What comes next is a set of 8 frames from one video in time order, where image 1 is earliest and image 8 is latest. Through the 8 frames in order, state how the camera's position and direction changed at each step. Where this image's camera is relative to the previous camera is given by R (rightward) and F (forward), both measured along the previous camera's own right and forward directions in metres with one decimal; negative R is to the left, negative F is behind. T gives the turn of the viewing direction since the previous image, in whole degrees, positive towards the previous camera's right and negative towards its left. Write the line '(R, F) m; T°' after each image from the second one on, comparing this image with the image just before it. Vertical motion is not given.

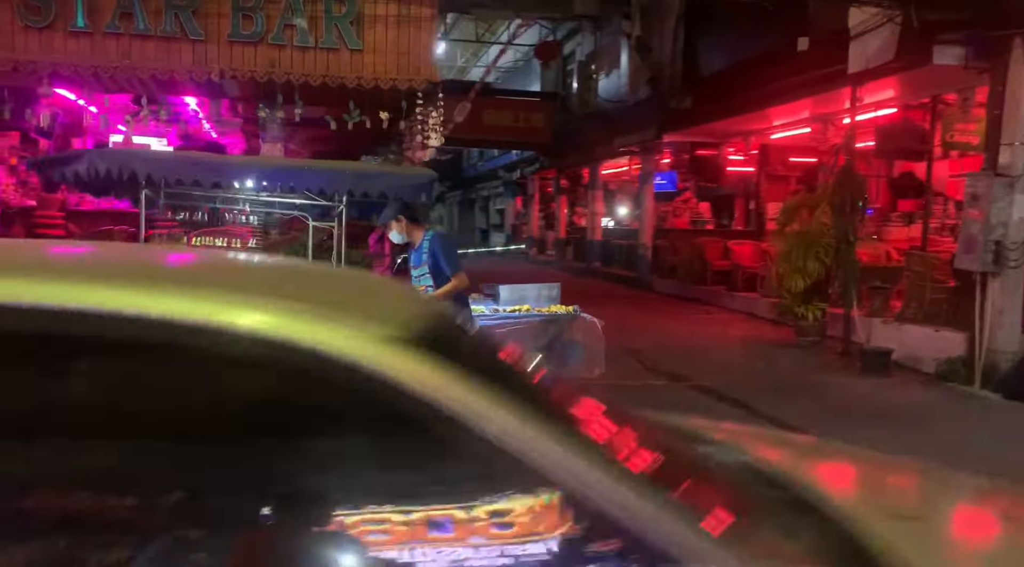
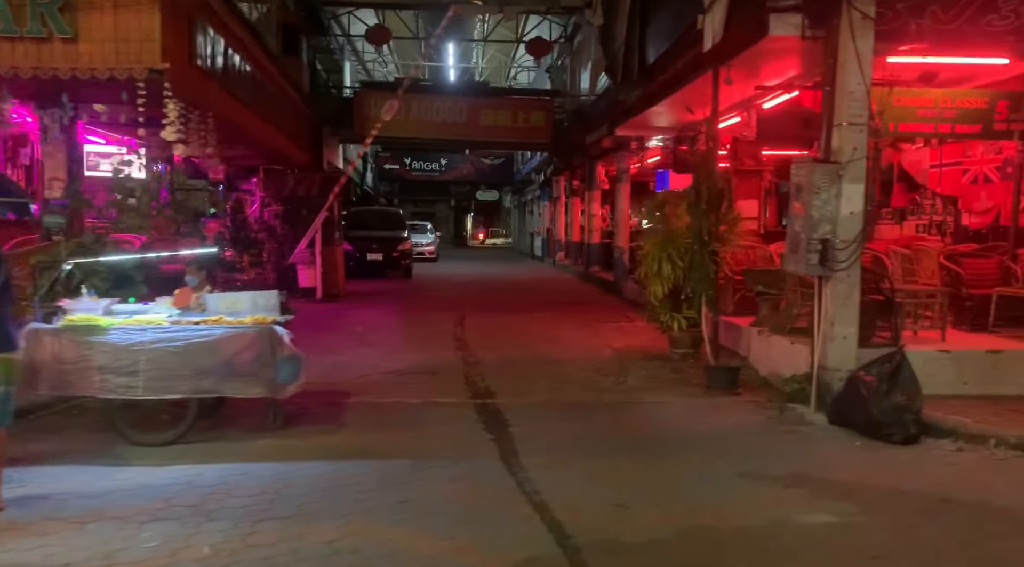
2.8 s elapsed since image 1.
(+3.0, +1.0) m; -6°
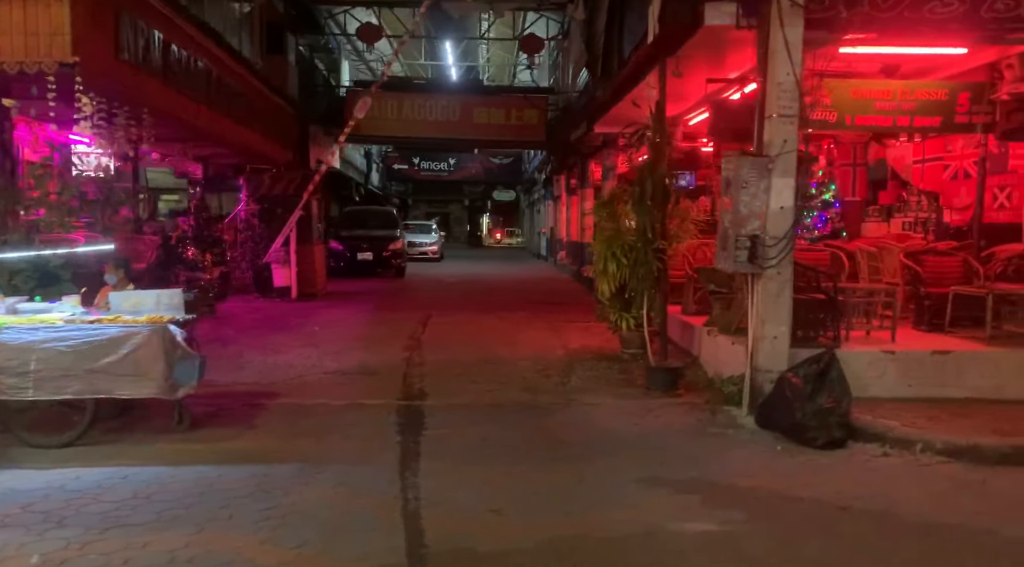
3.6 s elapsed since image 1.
(+0.8, +0.2) m; -1°
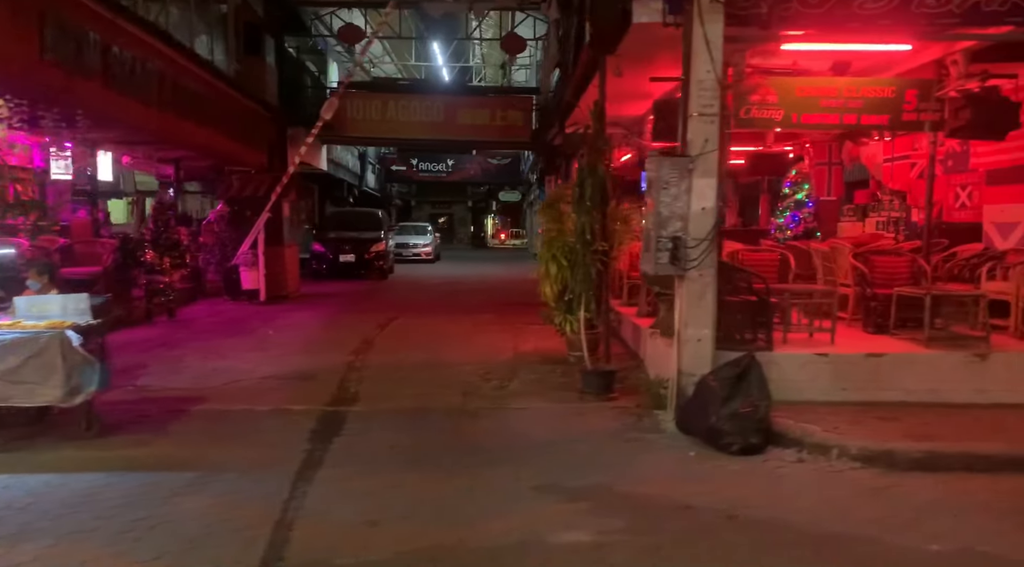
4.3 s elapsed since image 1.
(+0.7, +0.1) m; 0°
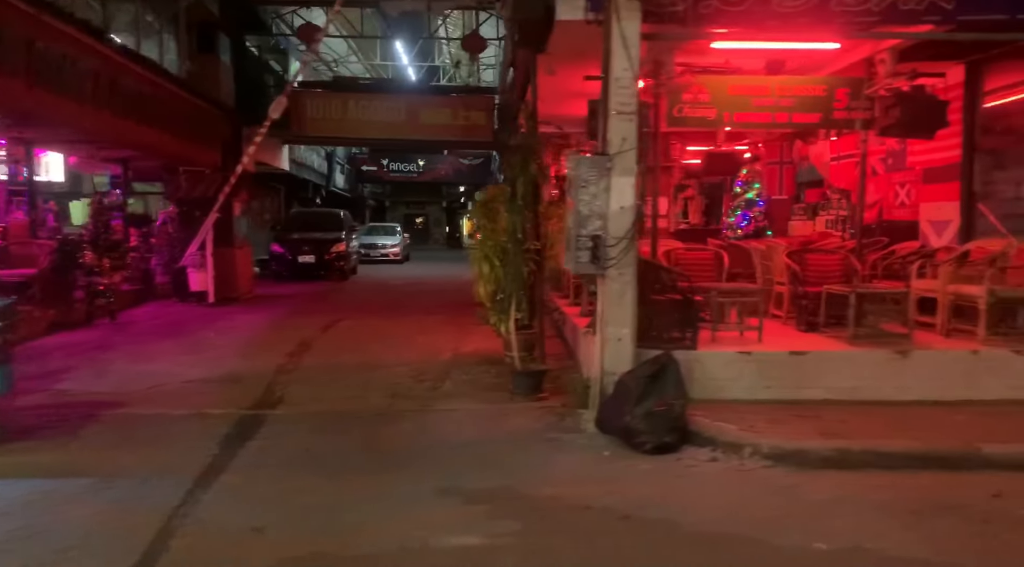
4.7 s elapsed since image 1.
(+0.5, +0.1) m; +2°
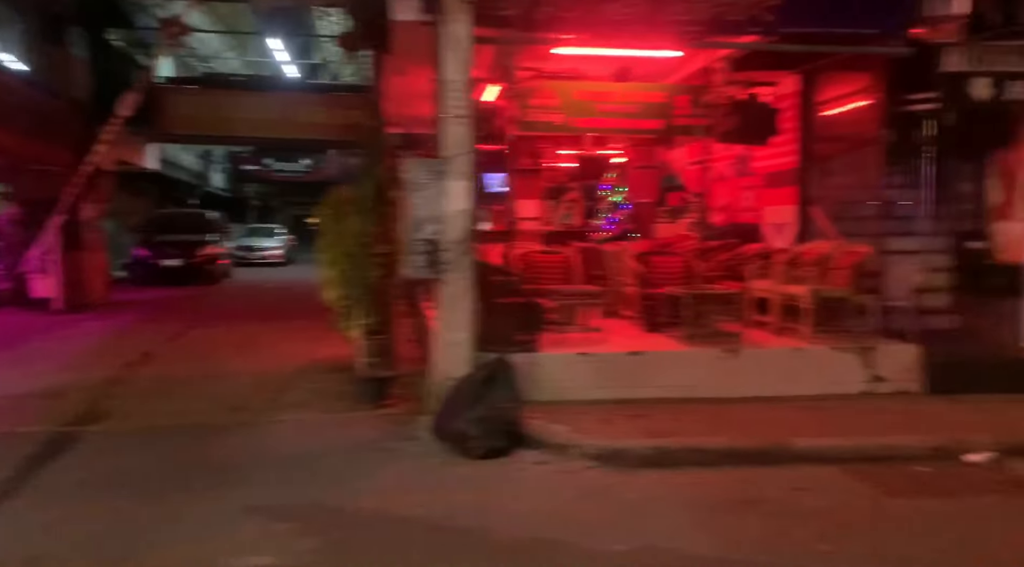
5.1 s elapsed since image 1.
(+0.5, 0.0) m; +7°
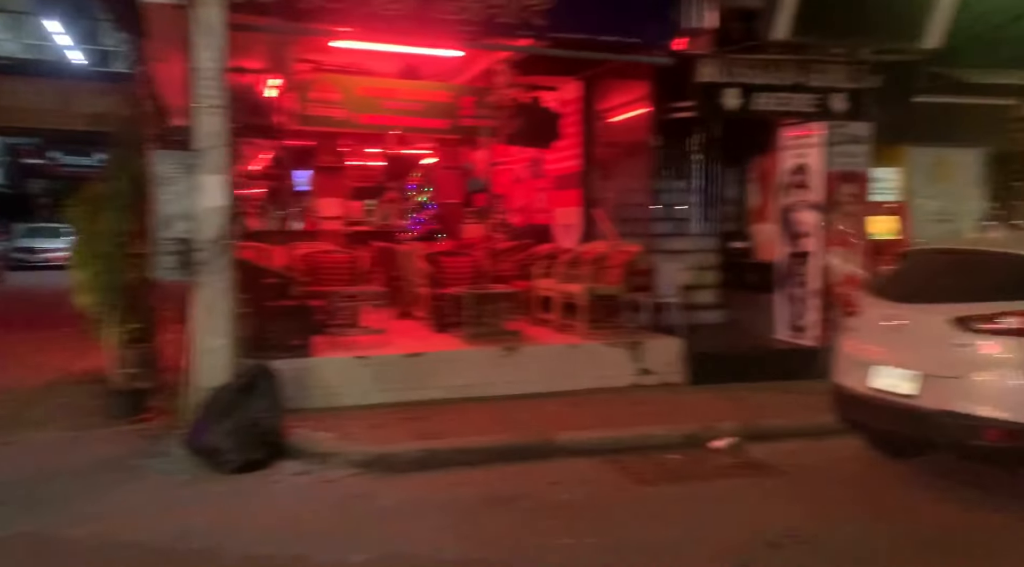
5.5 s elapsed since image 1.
(+0.5, +0.1) m; +12°
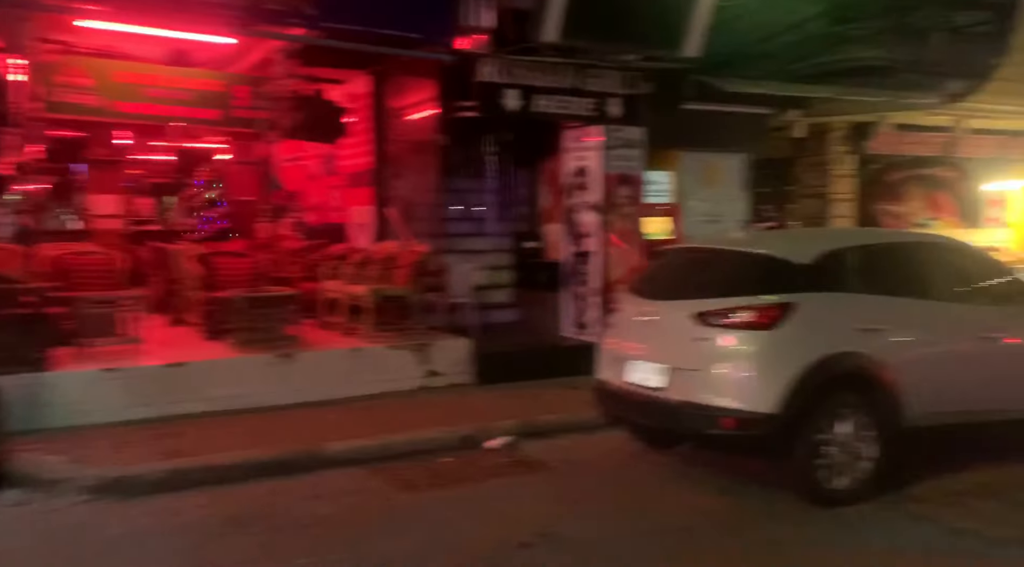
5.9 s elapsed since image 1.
(+0.4, +0.1) m; +12°
